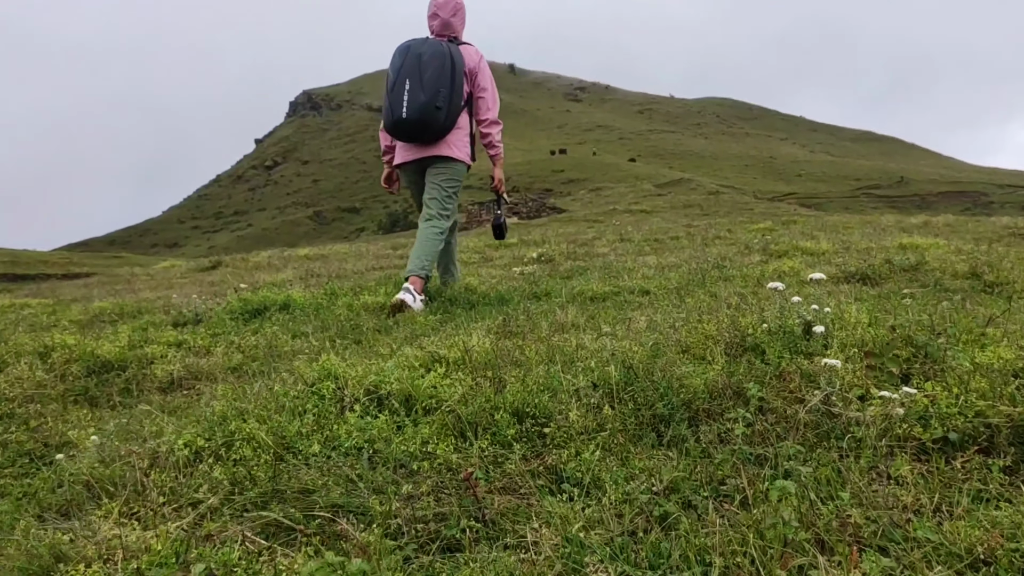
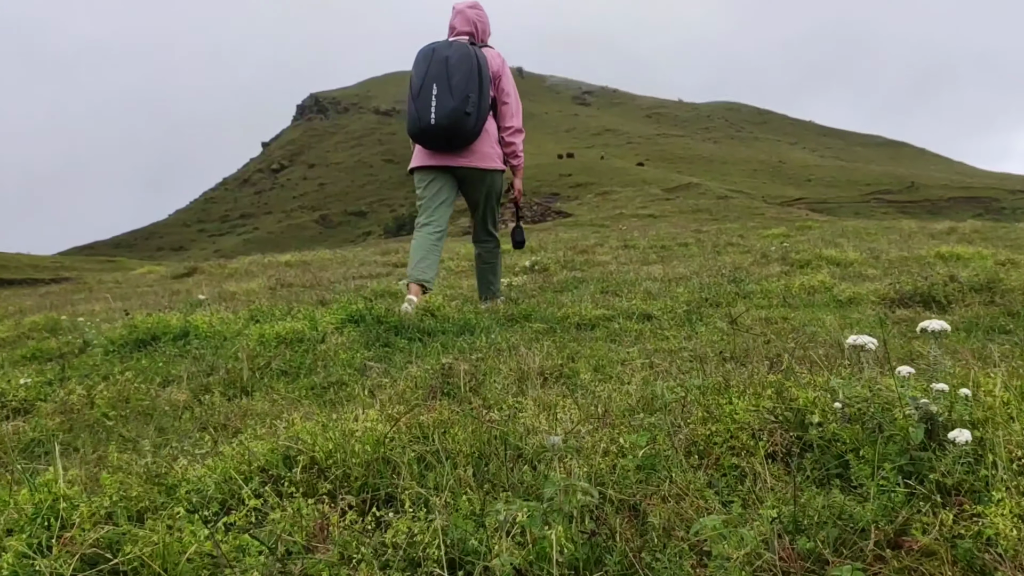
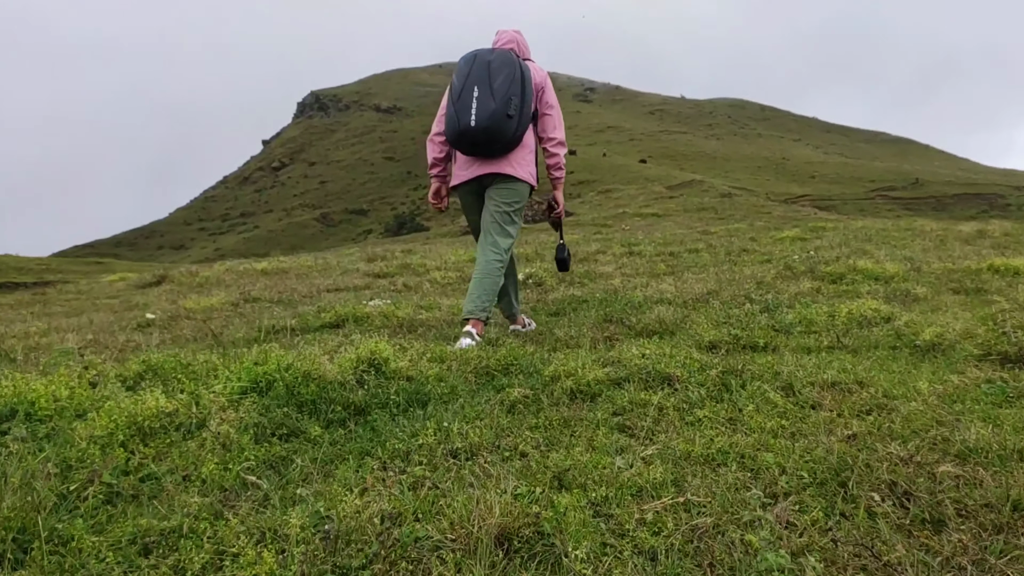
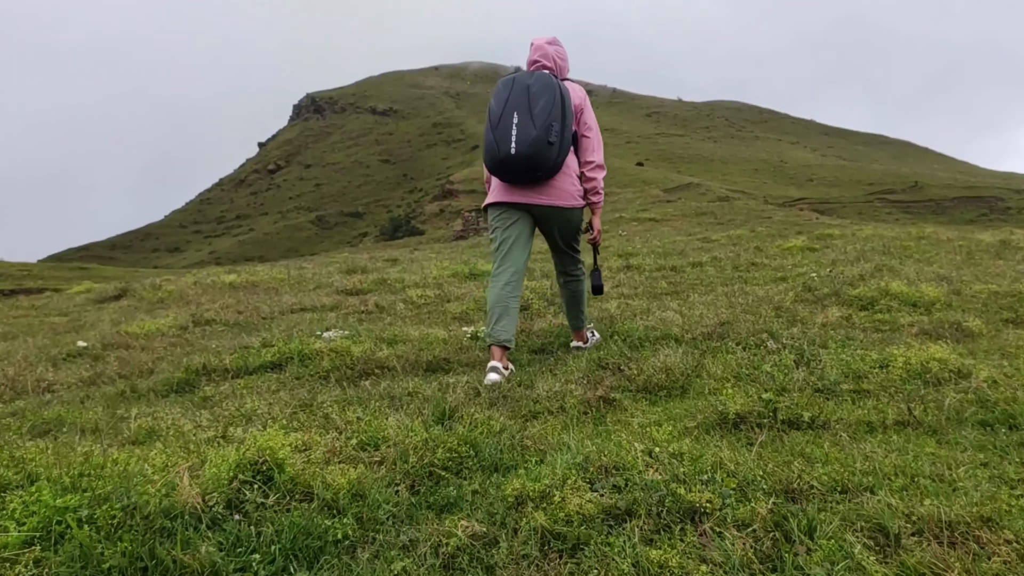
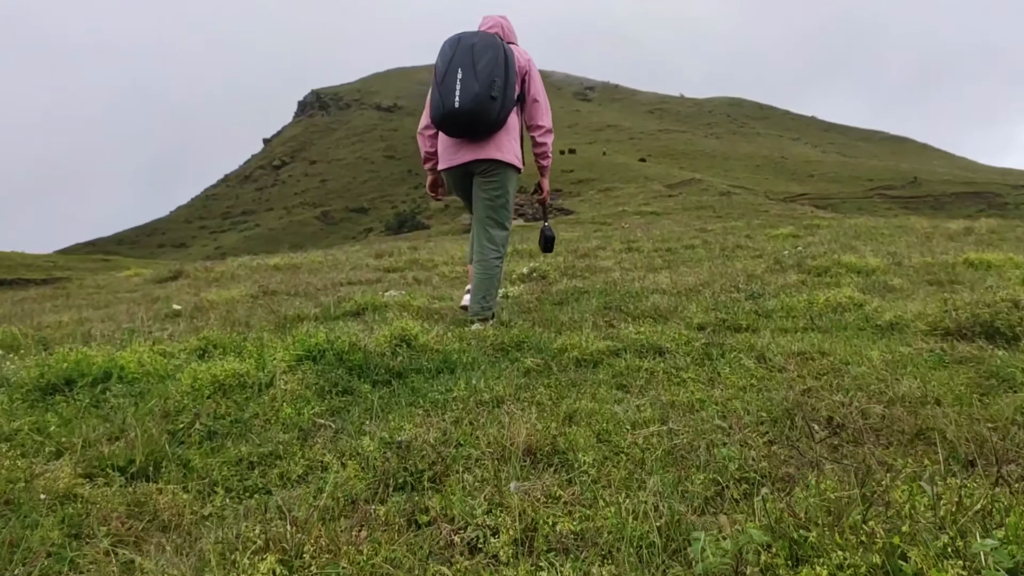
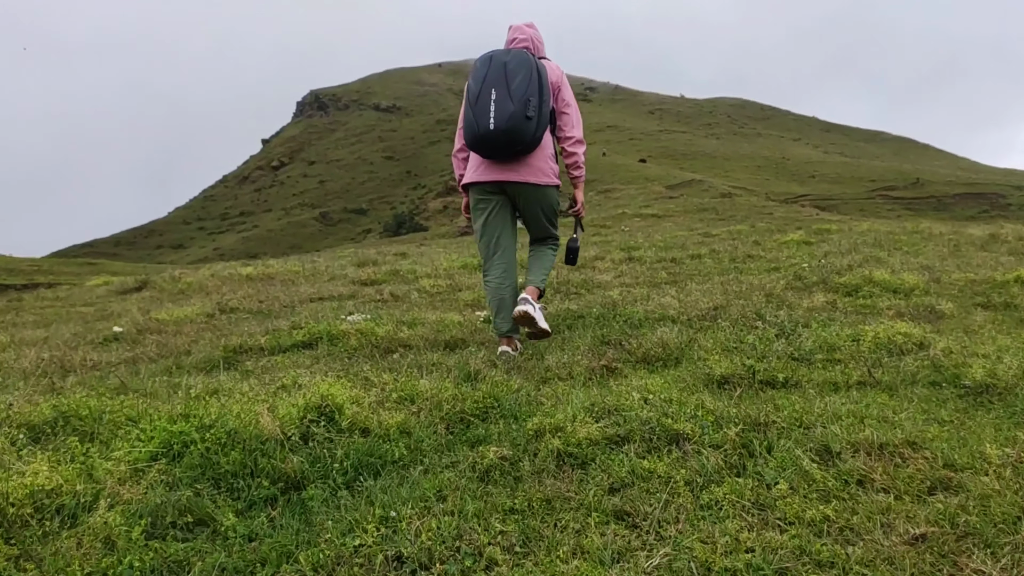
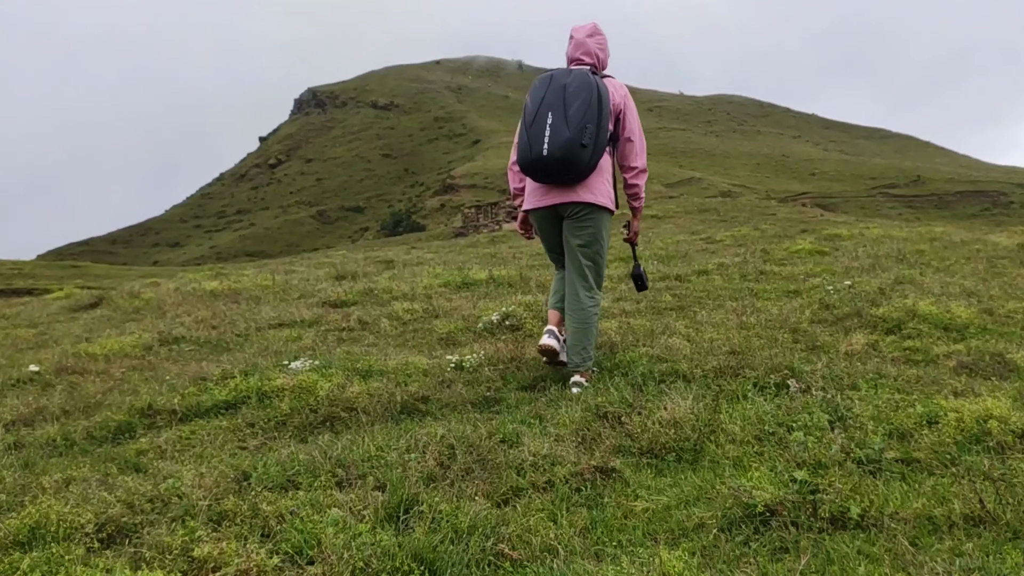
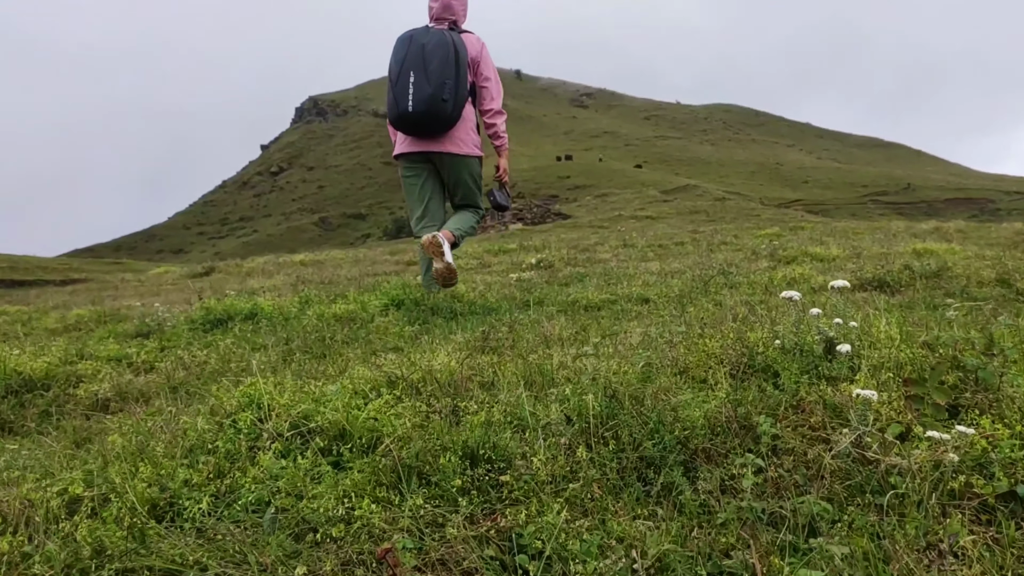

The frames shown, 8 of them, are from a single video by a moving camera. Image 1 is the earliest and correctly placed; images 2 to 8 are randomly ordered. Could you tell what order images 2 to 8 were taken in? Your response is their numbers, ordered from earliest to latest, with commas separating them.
8, 2, 5, 3, 6, 4, 7
